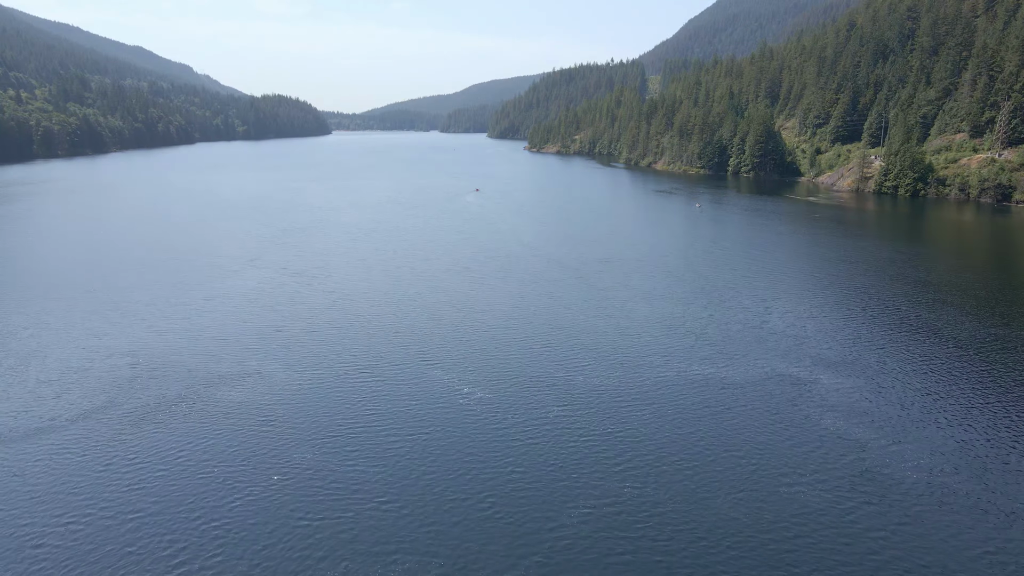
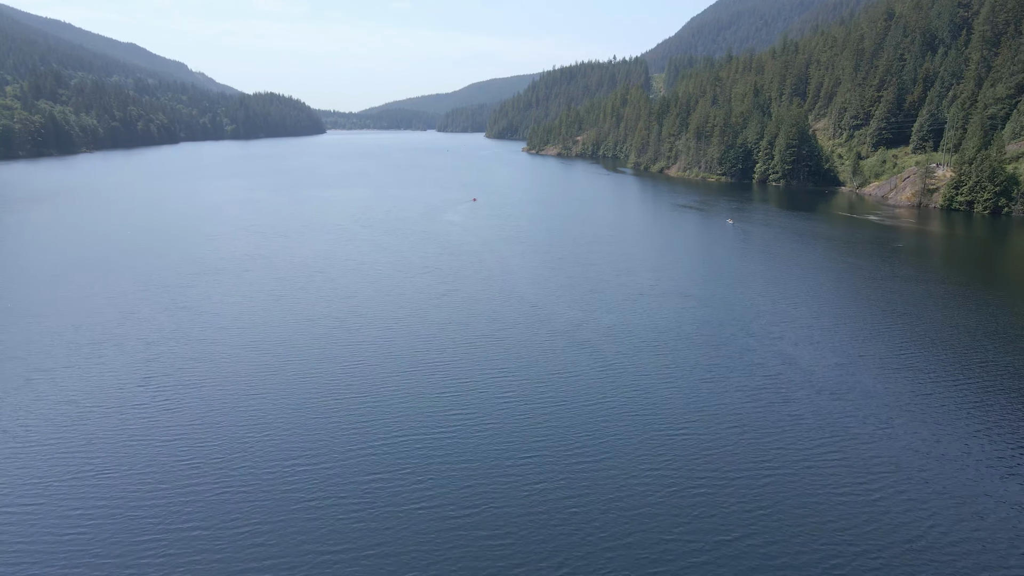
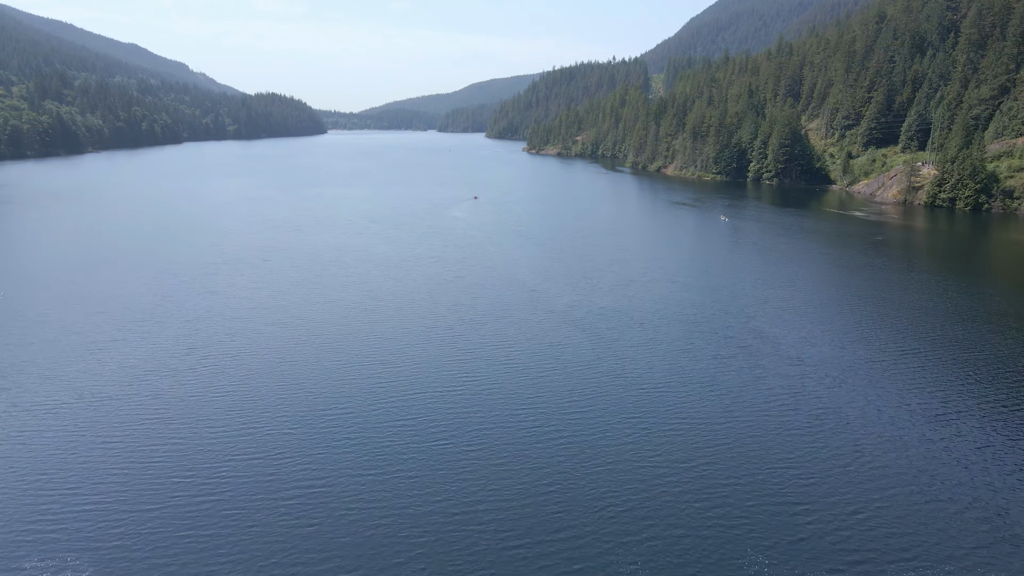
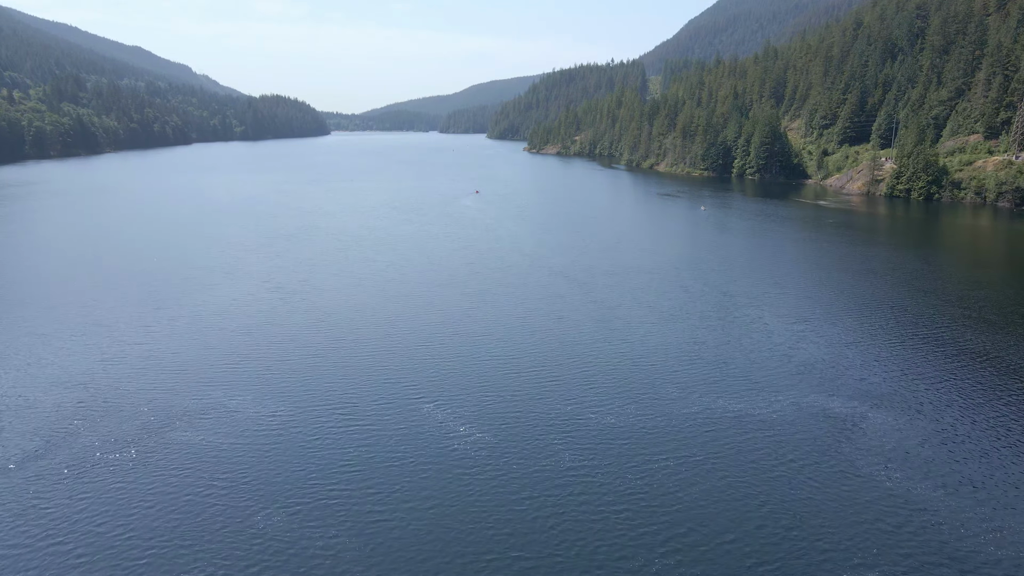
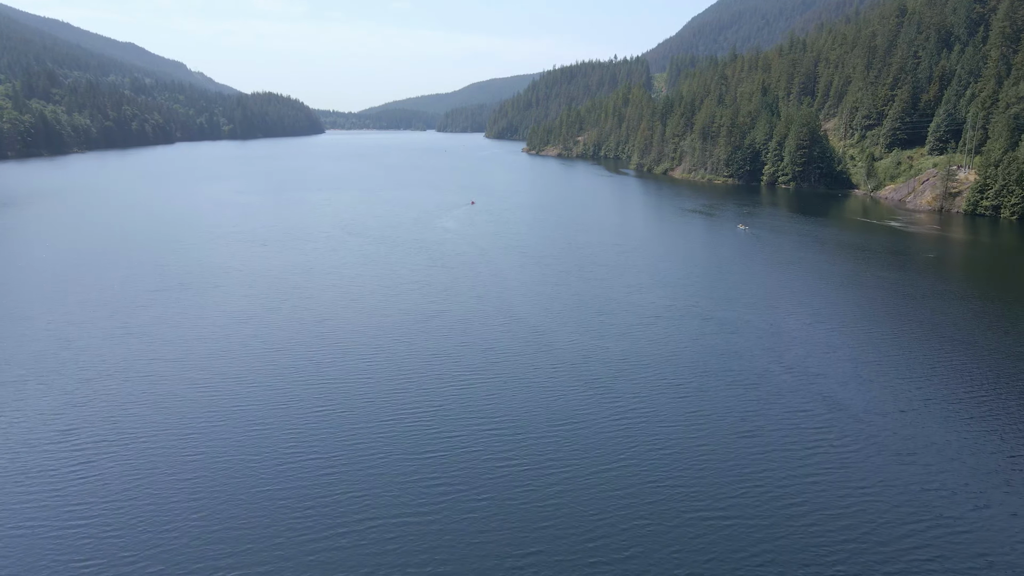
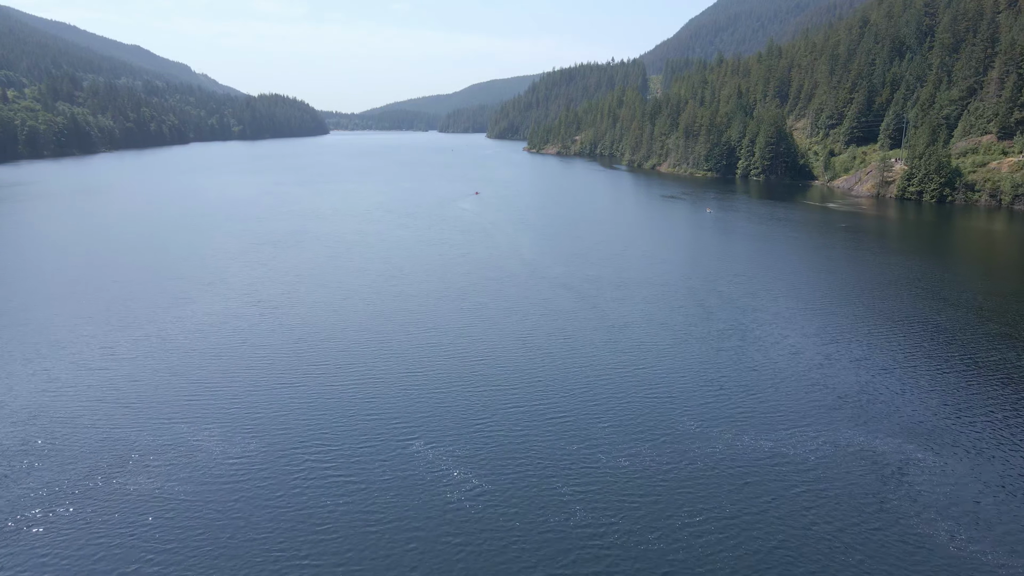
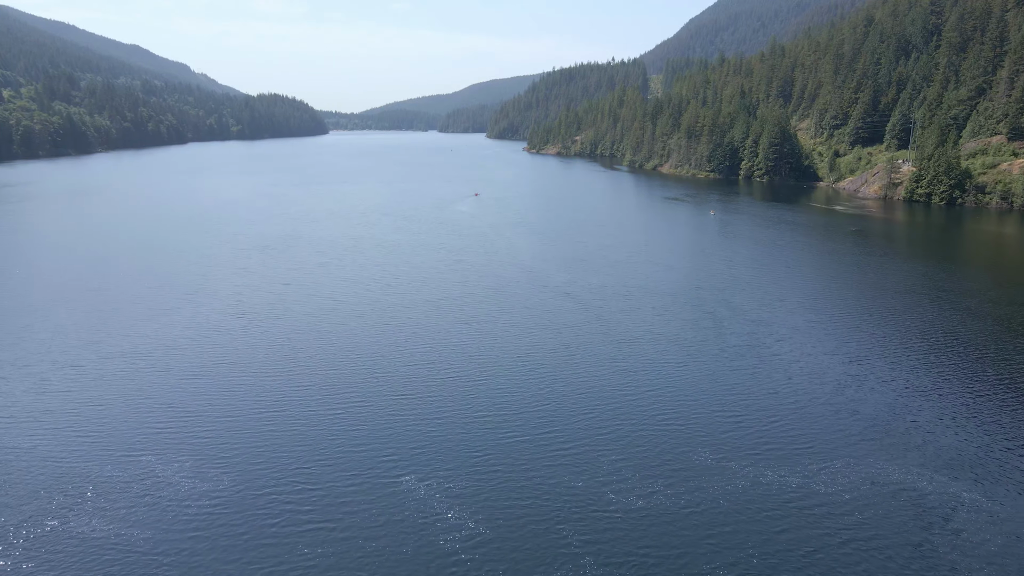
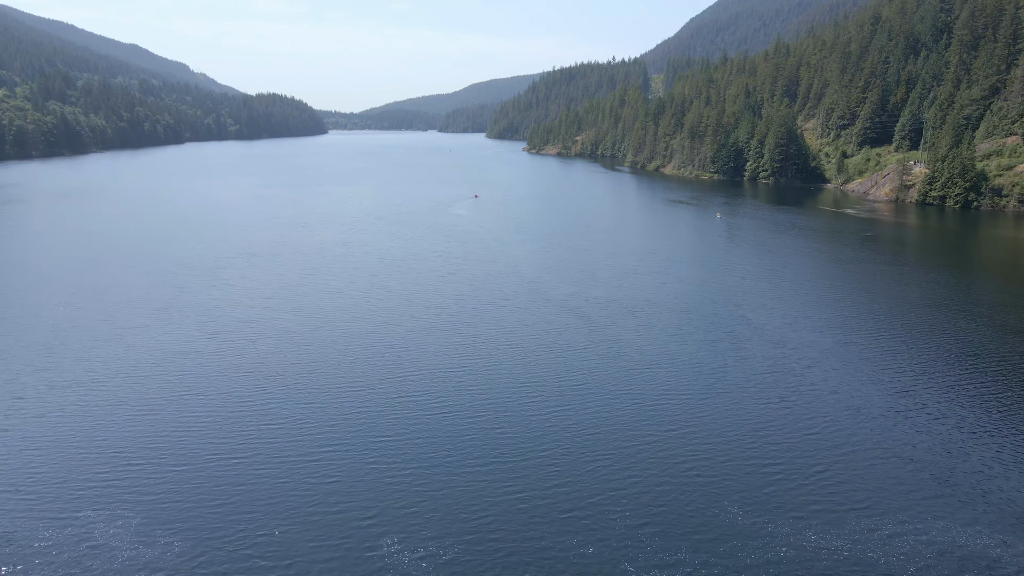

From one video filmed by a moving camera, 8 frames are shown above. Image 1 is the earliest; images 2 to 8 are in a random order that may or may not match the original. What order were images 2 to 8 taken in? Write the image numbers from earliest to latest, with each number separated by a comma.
4, 6, 7, 8, 3, 2, 5
